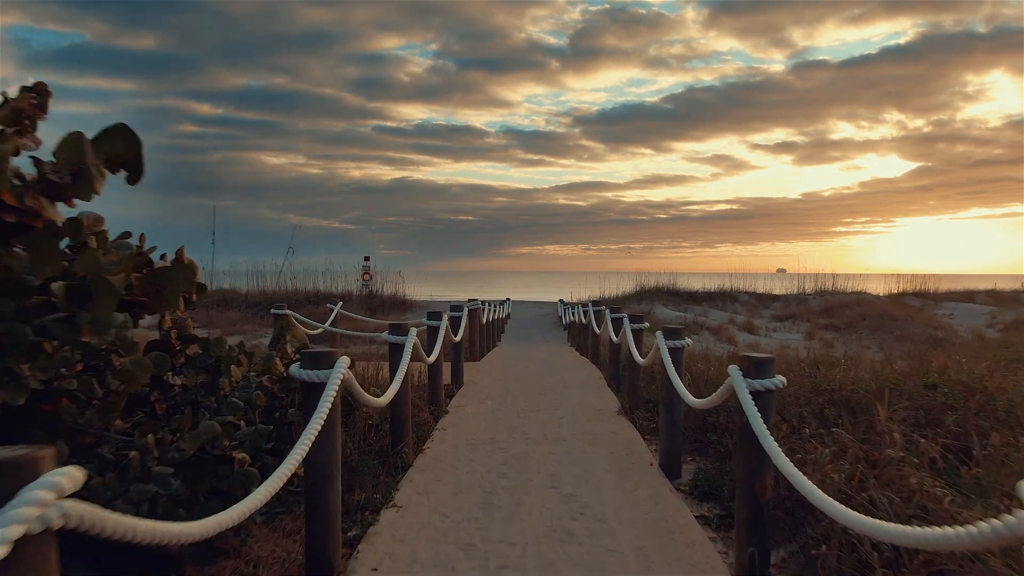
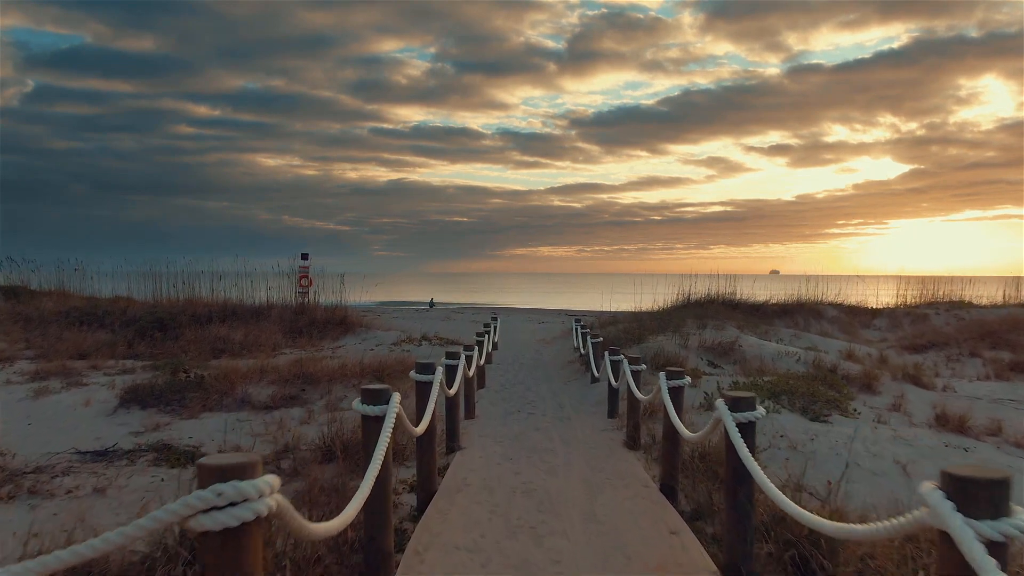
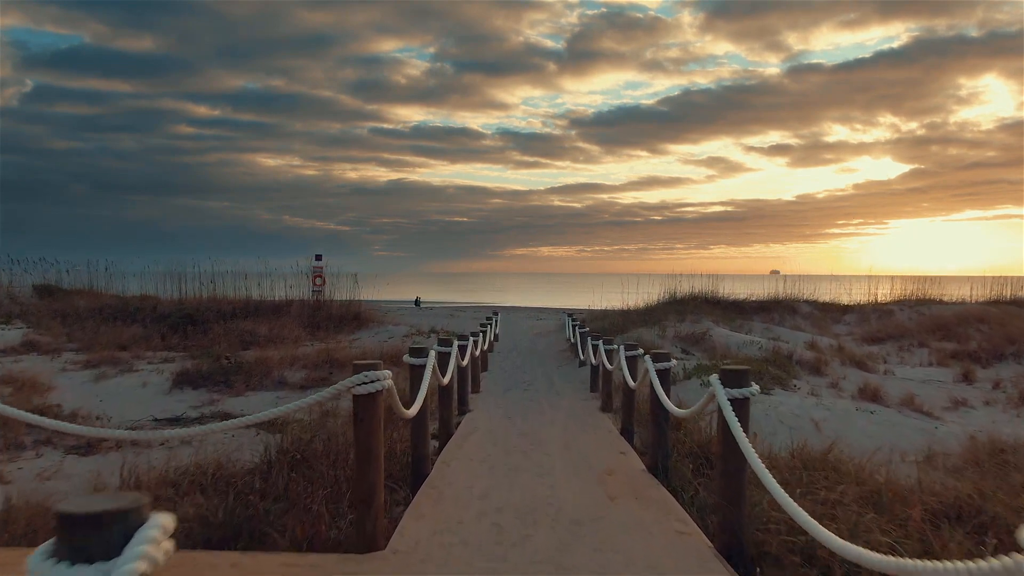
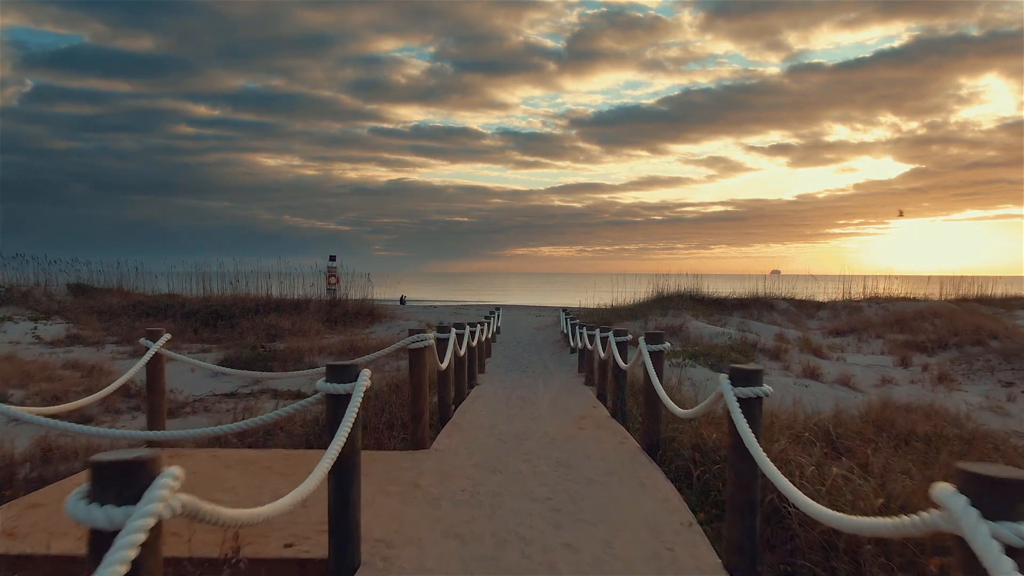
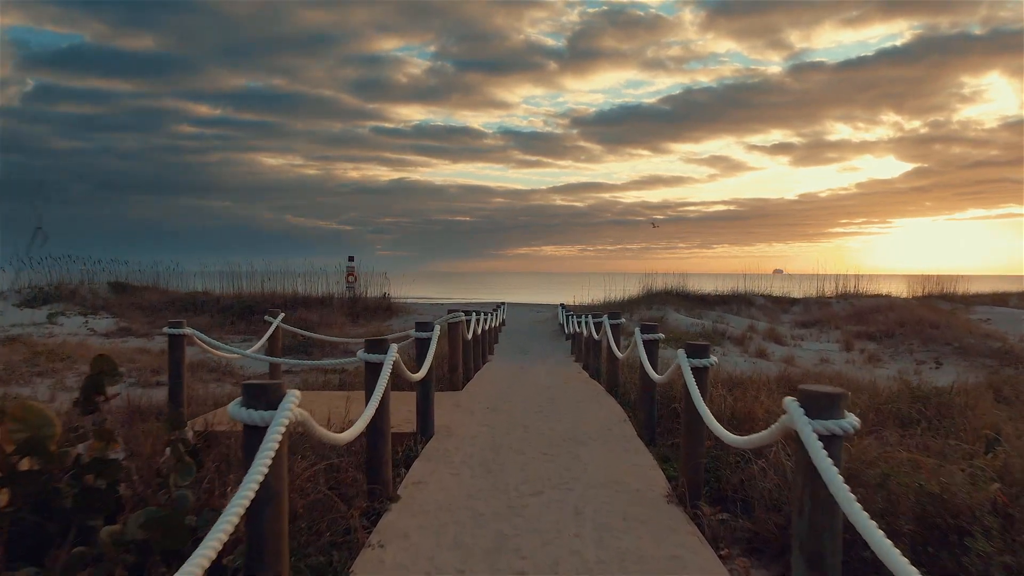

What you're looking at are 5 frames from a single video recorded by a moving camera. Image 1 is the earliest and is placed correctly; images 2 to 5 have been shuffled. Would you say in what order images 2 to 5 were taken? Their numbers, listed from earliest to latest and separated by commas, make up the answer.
5, 4, 3, 2
